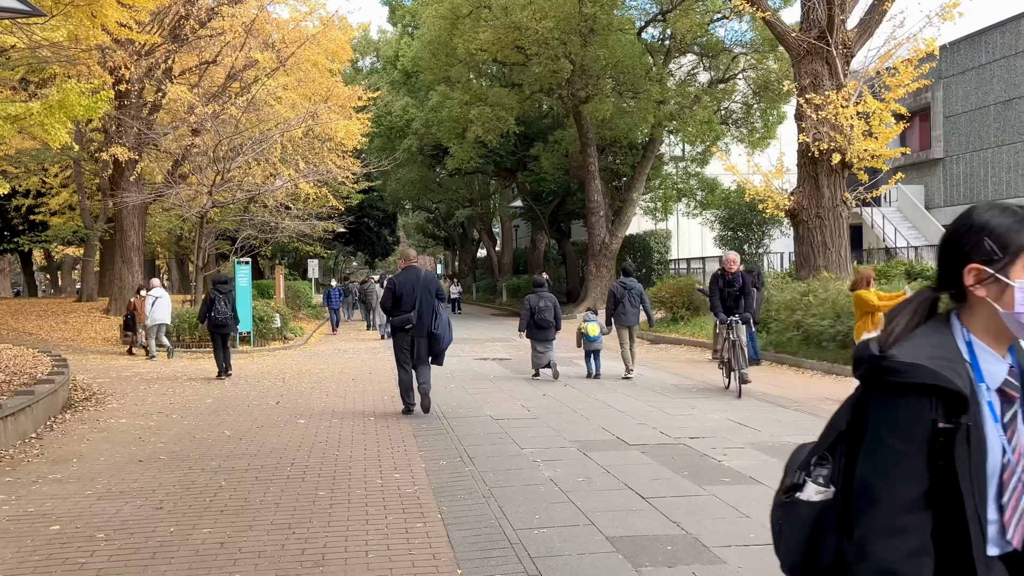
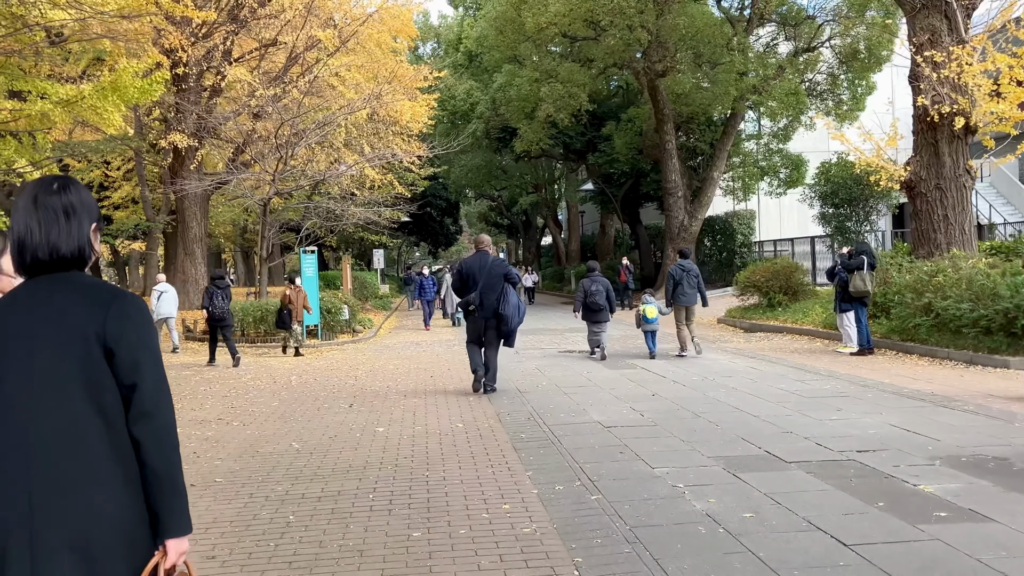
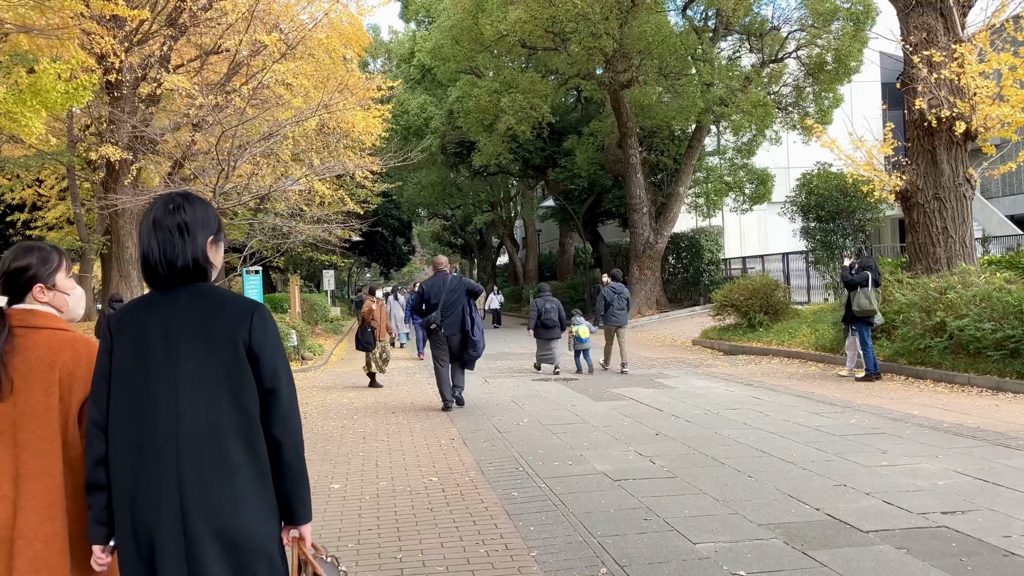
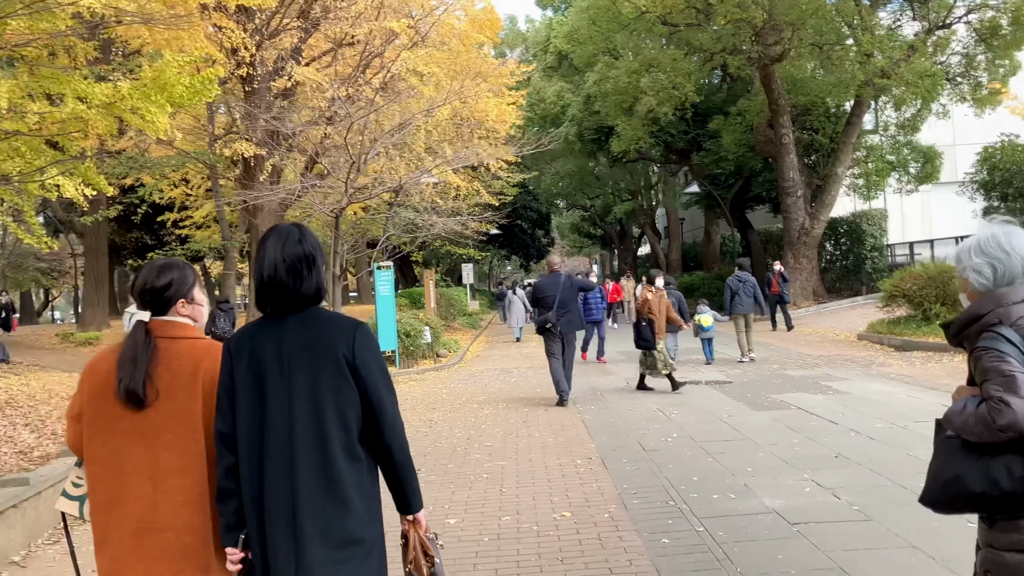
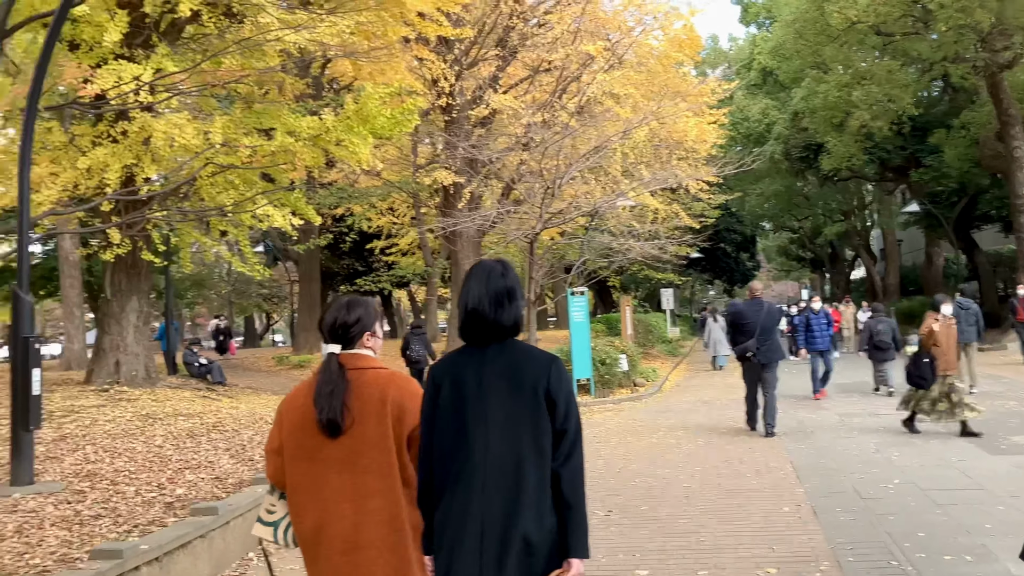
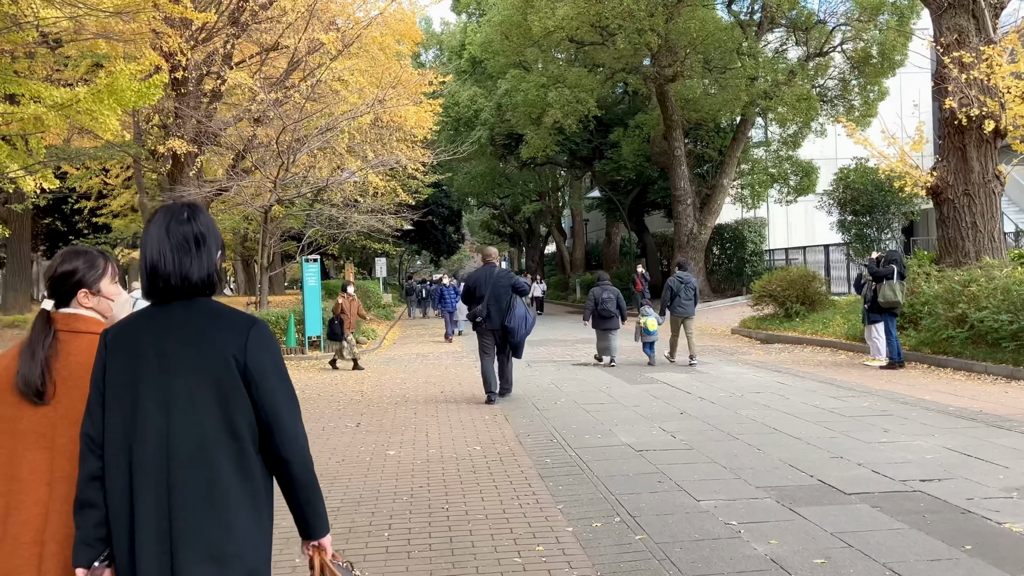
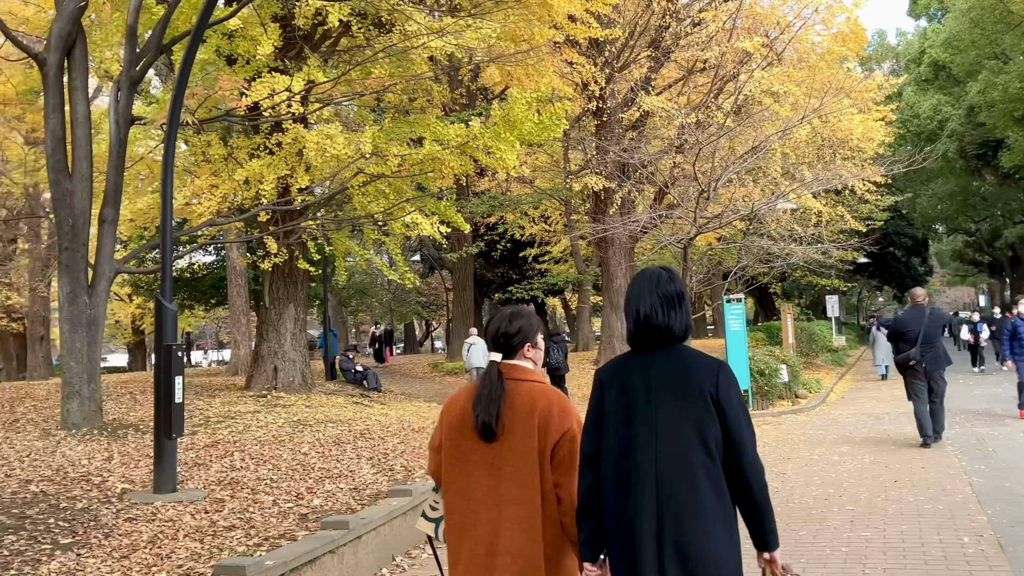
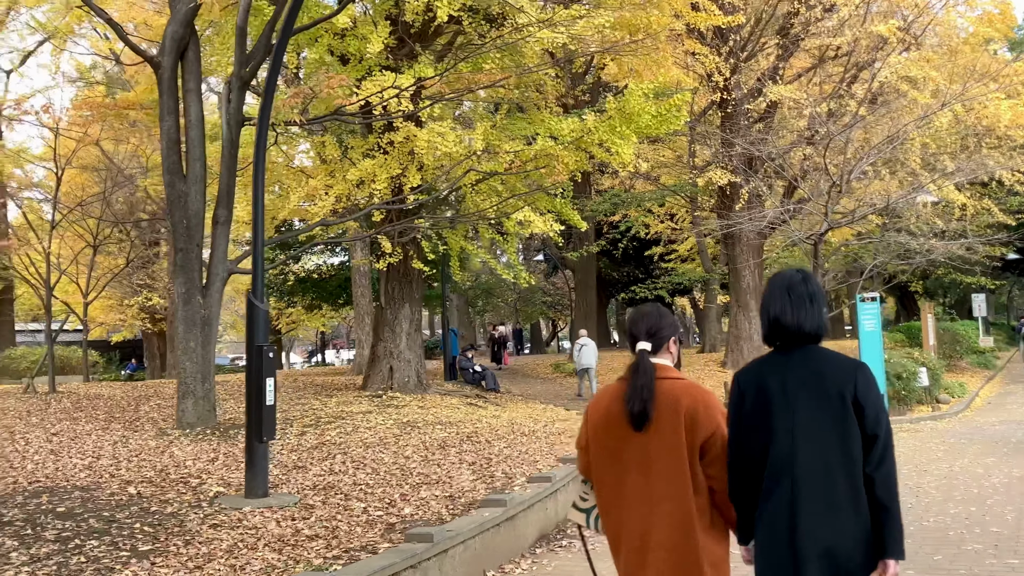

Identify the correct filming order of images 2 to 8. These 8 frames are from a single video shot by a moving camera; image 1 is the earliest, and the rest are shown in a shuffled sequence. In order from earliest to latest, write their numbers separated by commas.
2, 6, 3, 4, 5, 7, 8
